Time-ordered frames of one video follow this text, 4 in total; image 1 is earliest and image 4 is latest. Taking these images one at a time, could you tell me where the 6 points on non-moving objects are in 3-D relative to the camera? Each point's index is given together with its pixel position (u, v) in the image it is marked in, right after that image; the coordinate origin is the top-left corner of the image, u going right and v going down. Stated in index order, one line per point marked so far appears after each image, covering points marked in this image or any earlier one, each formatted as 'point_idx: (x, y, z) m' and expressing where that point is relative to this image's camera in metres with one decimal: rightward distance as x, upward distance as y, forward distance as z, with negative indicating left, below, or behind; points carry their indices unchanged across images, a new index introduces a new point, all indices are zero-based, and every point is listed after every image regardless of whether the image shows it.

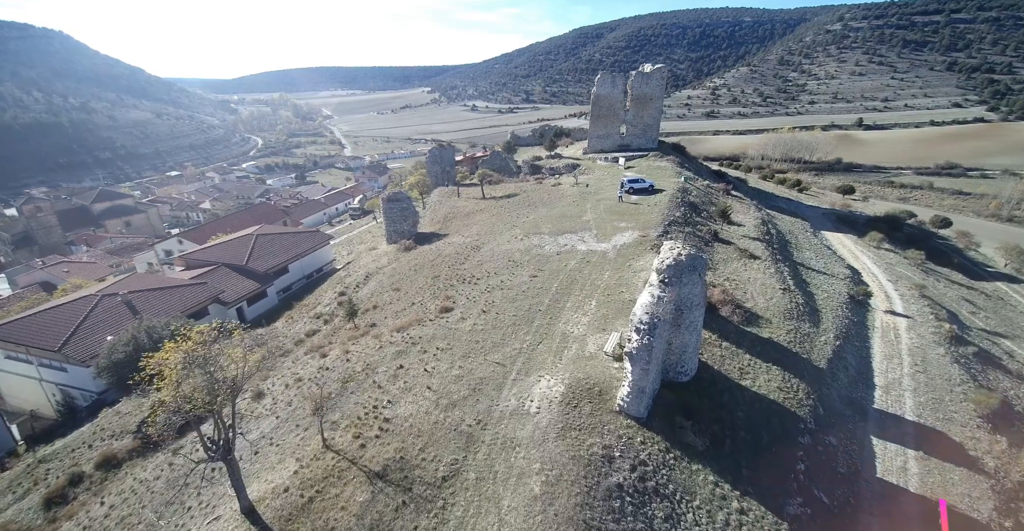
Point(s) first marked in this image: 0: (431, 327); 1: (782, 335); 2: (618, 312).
0: (-3.7, -2.8, +18.6) m
1: (+12.7, -3.3, +19.6) m
2: (+4.8, -2.1, +18.8) m
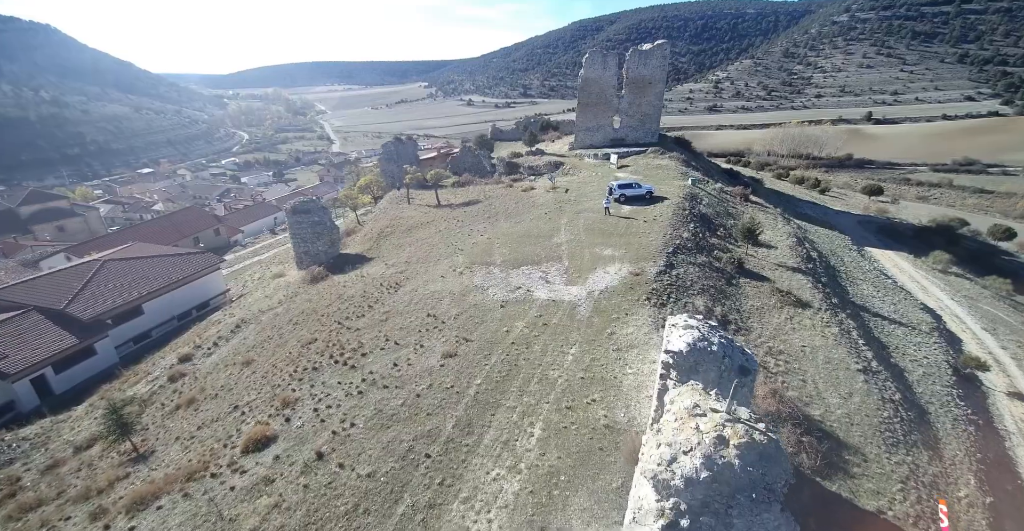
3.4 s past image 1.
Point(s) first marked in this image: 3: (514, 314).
0: (-7.0, -5.2, +9.2) m
1: (+9.4, -5.7, +10.2) m
2: (+1.5, -4.6, +9.4) m
3: (+0.1, -1.9, +16.0) m
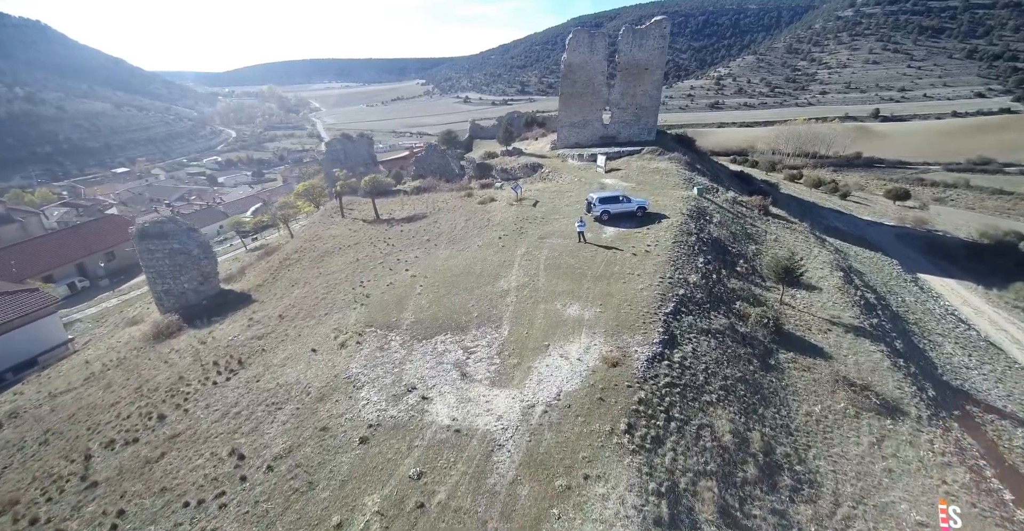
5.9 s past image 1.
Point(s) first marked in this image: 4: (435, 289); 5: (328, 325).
0: (-9.8, -7.4, +1.6) m
1: (+6.5, -7.9, +2.6) m
2: (-1.4, -6.8, +1.8) m
3: (-2.8, -4.1, +8.4) m
4: (-3.0, -0.9, +16.5) m
5: (-6.5, -2.2, +14.8) m
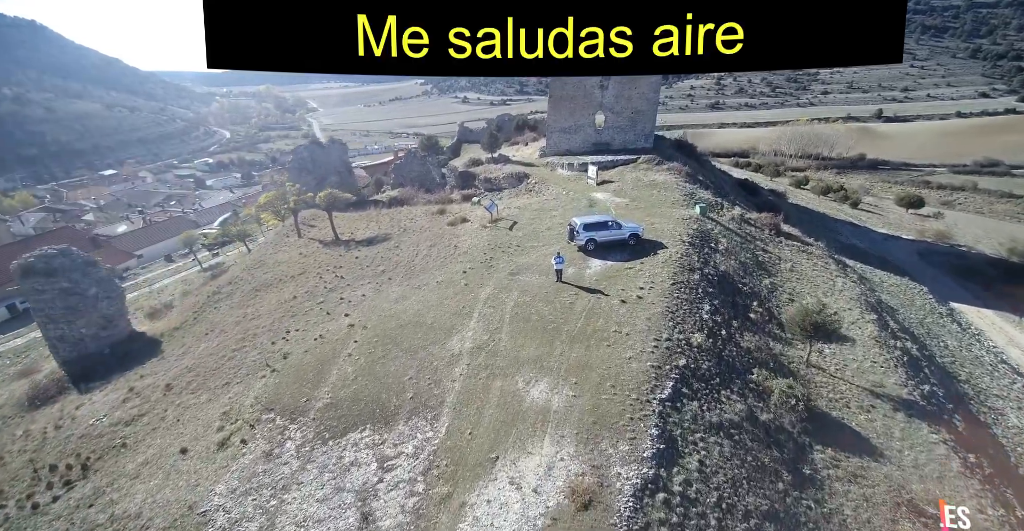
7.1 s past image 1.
0: (-11.2, -9.1, -1.9) m
1: (+5.2, -9.6, -0.9) m
2: (-2.8, -8.5, -1.7) m
3: (-4.2, -5.8, +5.0) m
4: (-4.4, -2.6, +13.0) m
5: (-7.9, -3.8, +11.3) m
